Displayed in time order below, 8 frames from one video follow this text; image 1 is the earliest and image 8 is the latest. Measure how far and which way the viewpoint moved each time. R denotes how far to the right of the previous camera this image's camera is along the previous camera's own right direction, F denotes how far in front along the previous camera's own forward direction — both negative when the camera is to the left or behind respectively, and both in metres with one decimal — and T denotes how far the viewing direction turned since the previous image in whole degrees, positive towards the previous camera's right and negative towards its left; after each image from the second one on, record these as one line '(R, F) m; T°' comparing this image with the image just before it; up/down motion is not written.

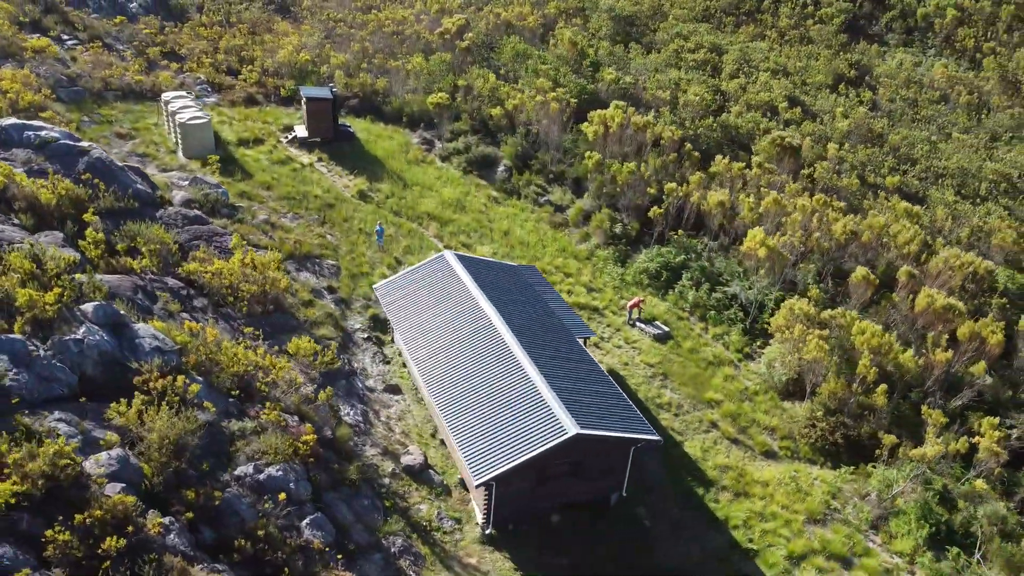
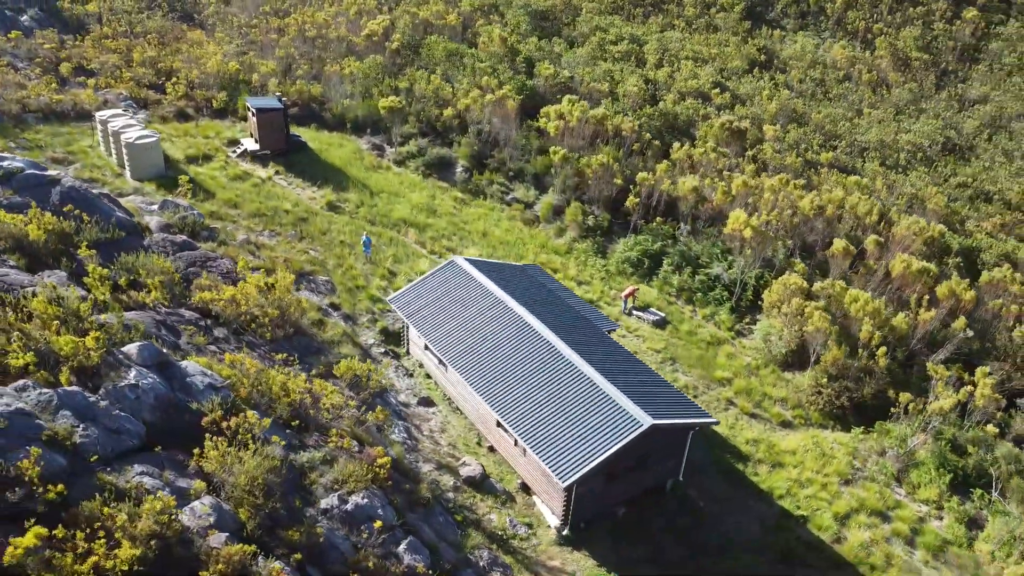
(-2.8, +0.3) m; +9°
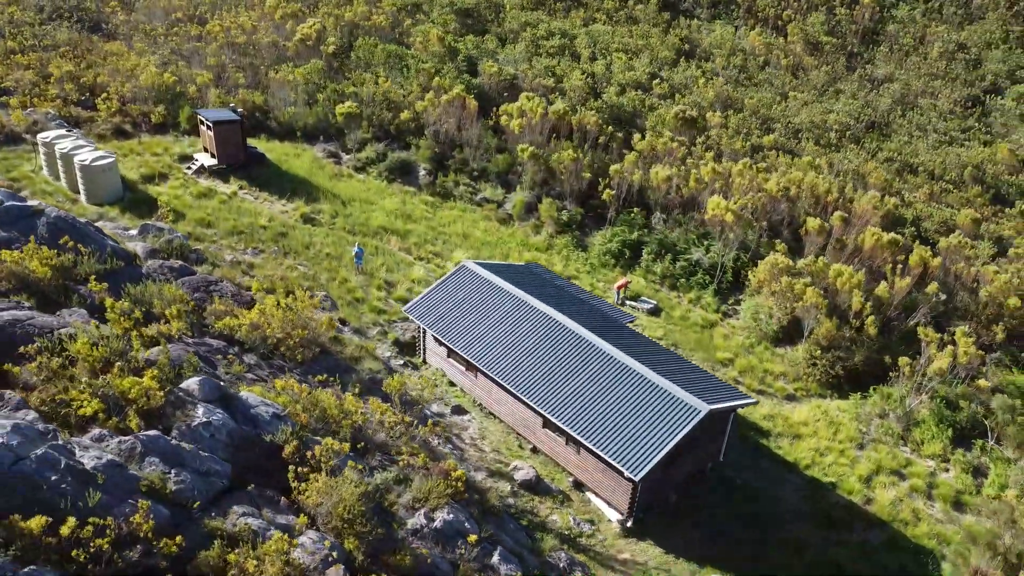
(-2.4, +0.2) m; +8°
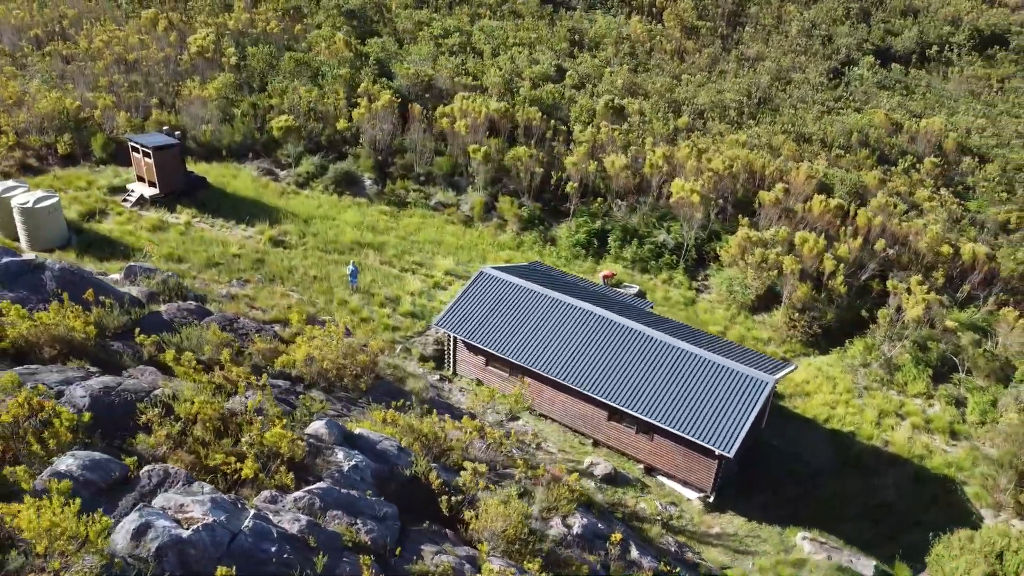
(-3.6, +0.4) m; +11°
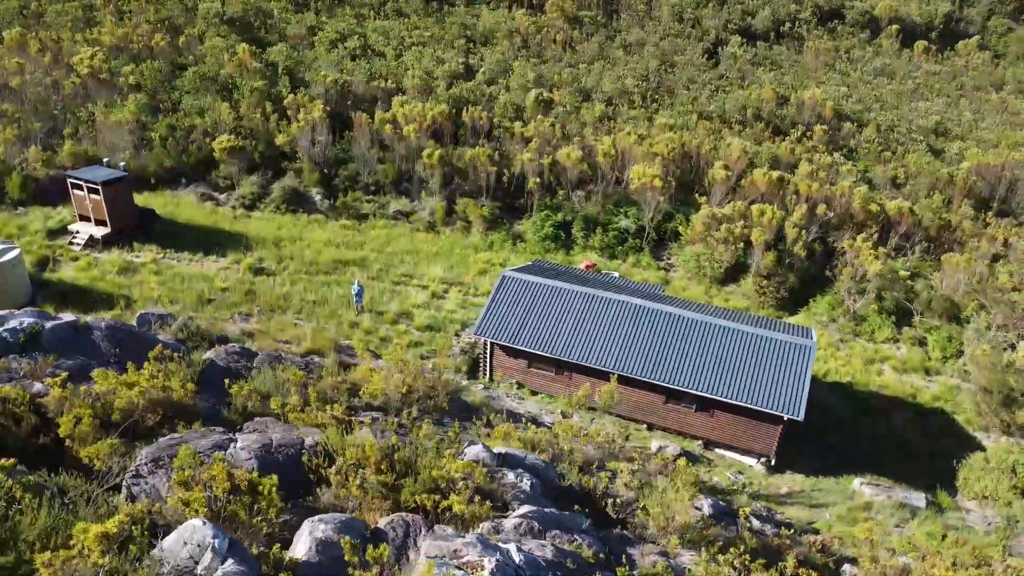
(-3.6, +0.3) m; +11°
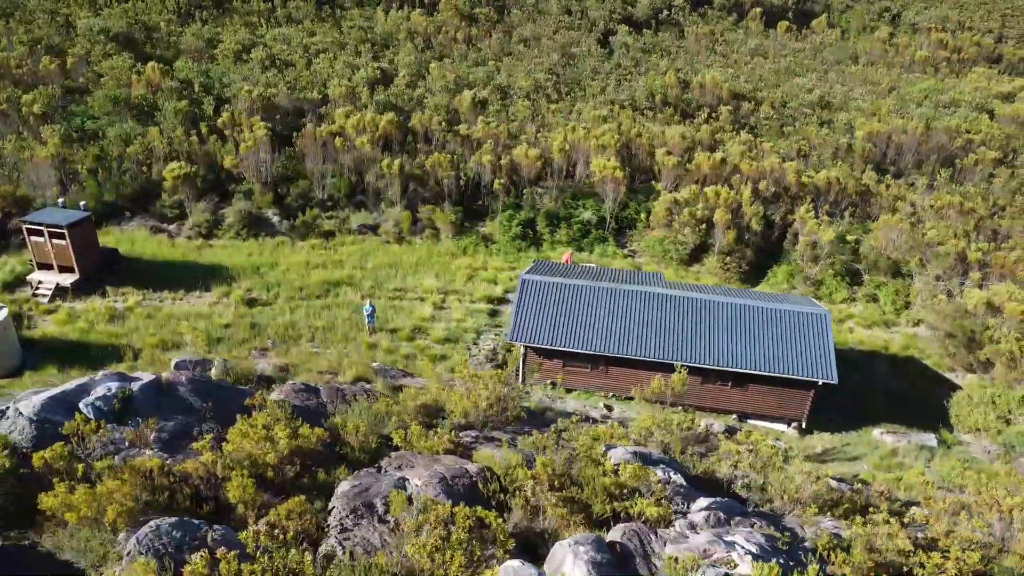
(-3.2, +0.2) m; +10°
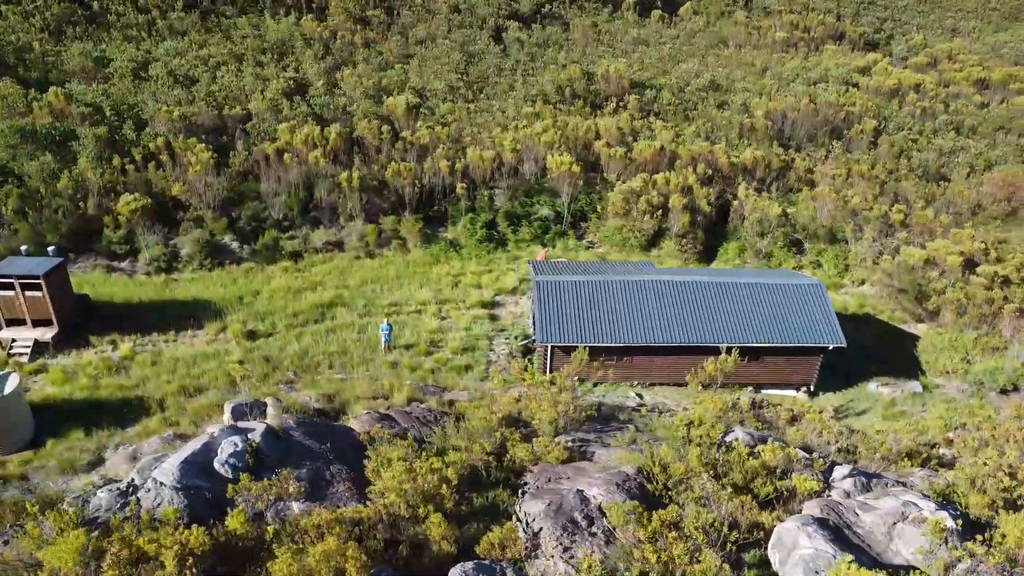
(-3.2, +0.2) m; +10°
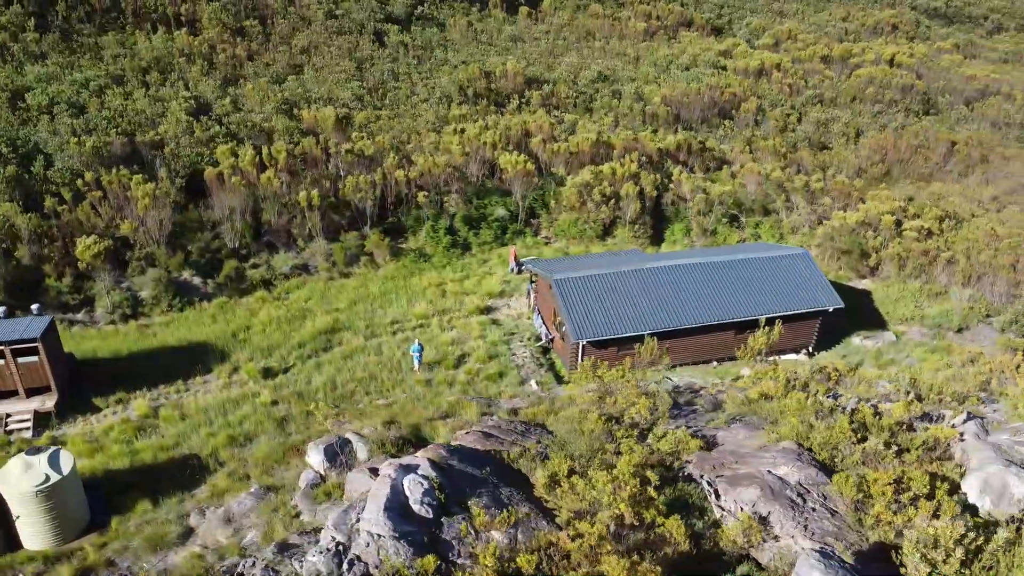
(-3.6, +0.4) m; +11°
